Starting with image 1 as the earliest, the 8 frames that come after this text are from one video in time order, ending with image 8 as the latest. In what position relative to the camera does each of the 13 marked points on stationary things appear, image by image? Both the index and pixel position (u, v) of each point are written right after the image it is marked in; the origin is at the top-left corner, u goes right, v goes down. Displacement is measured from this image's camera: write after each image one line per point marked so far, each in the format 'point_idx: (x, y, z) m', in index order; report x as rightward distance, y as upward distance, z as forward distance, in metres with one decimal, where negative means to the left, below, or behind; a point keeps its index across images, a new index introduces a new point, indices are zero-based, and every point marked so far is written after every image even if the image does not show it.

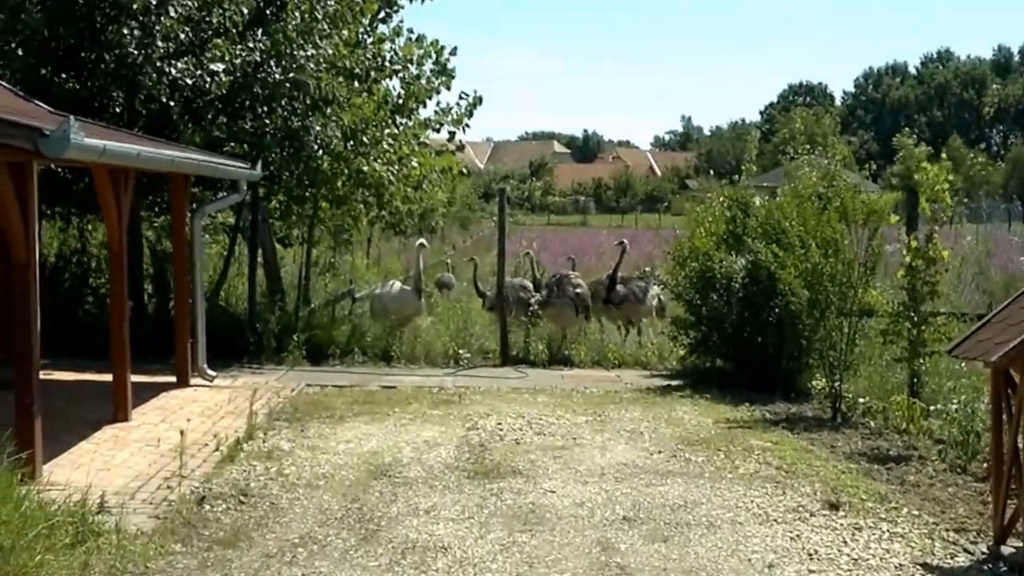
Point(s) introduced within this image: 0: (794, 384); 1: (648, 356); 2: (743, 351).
0: (+2.1, -0.7, +11.1) m
1: (+1.3, -0.6, +14.1) m
2: (+1.7, -0.5, +11.4) m
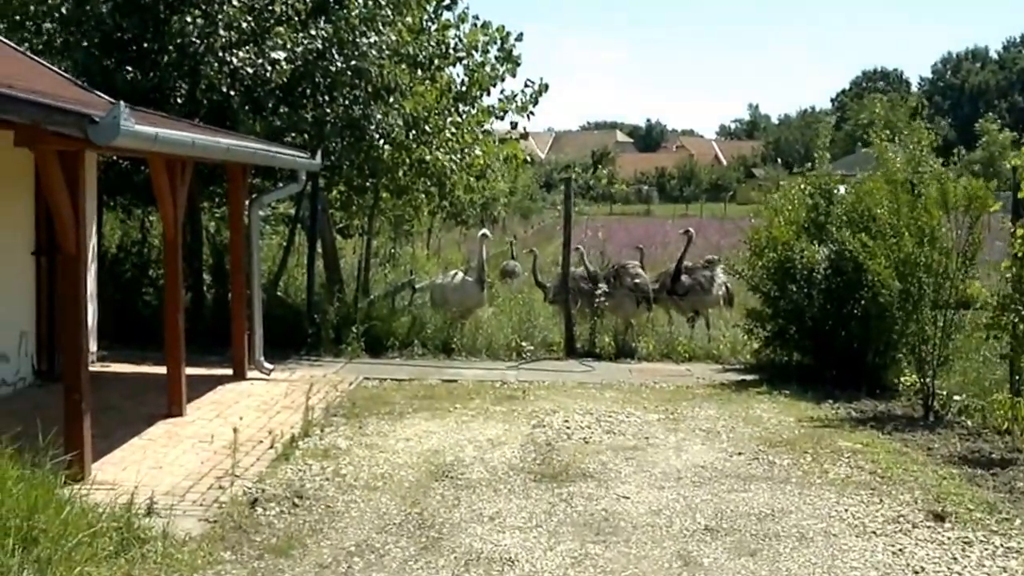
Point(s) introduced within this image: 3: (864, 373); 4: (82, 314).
0: (+2.5, -0.6, +10.6) m
1: (+1.9, -0.6, +13.6) m
2: (+2.2, -0.4, +10.9) m
3: (+2.5, -0.6, +10.7) m
4: (-1.8, -0.1, +6.3) m
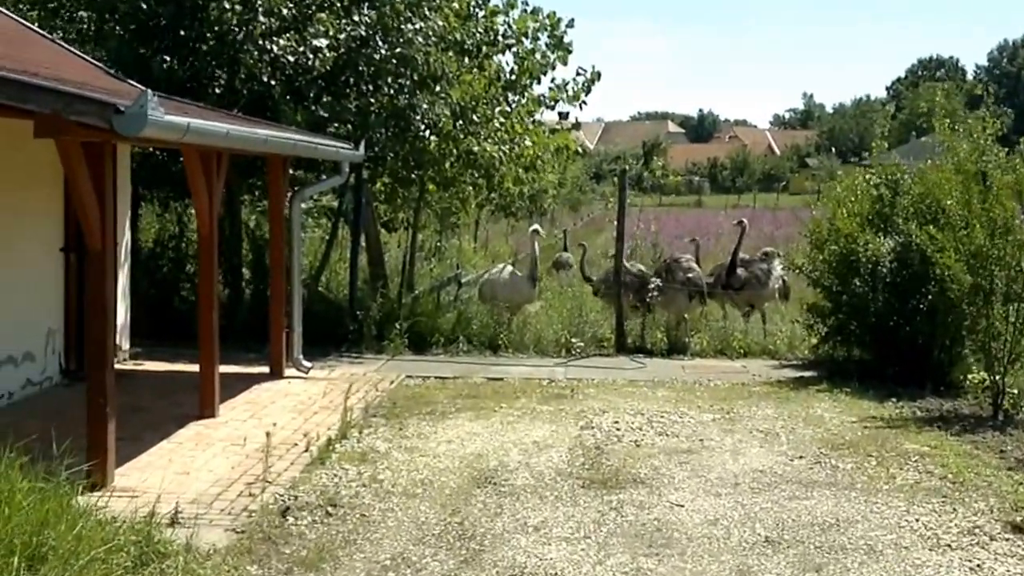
0: (+2.9, -0.6, +10.2) m
1: (+2.3, -0.5, +13.2) m
2: (+2.6, -0.4, +10.5) m
3: (+2.8, -0.5, +10.3) m
4: (-1.6, -0.1, +6.0) m
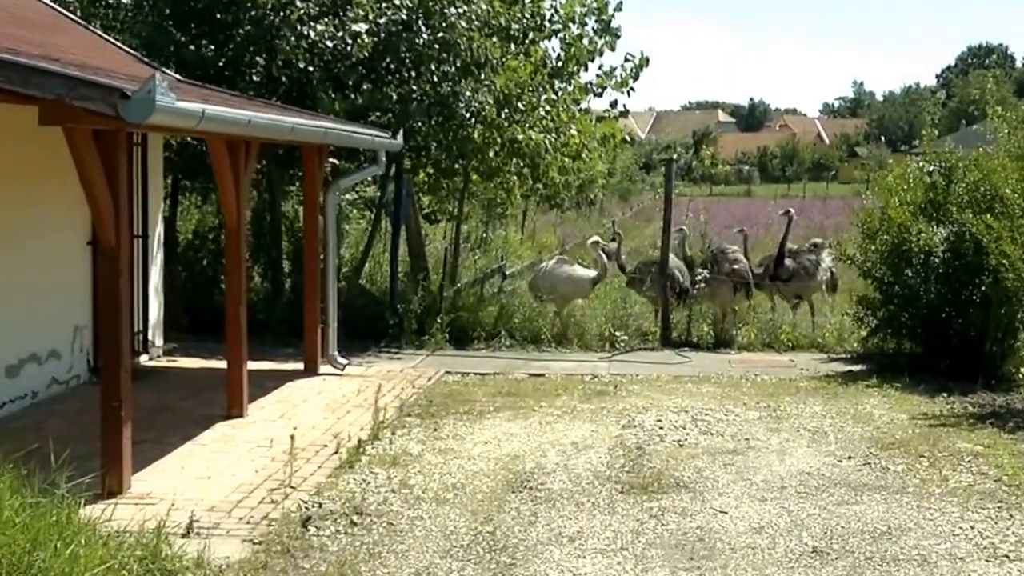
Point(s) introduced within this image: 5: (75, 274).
0: (+3.1, -0.5, +9.8) m
1: (+2.6, -0.4, +12.9) m
2: (+2.8, -0.3, +10.2) m
3: (+3.1, -0.5, +9.9) m
4: (-1.5, -0.1, +5.8) m
5: (-2.5, +0.1, +8.9) m
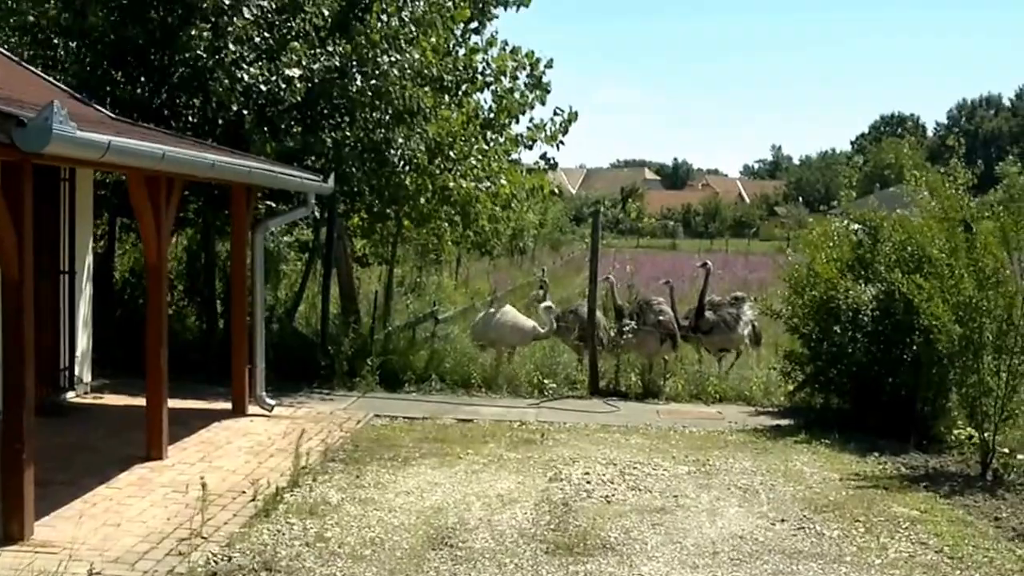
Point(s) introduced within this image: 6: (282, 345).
0: (+2.7, -0.9, +9.7) m
1: (+2.0, -0.9, +12.8) m
2: (+2.3, -0.7, +10.0) m
3: (+2.6, -0.9, +9.8) m
4: (-1.7, -0.2, +5.5) m
5: (-2.9, -0.1, +8.6) m
6: (-2.0, -0.5, +13.1) m
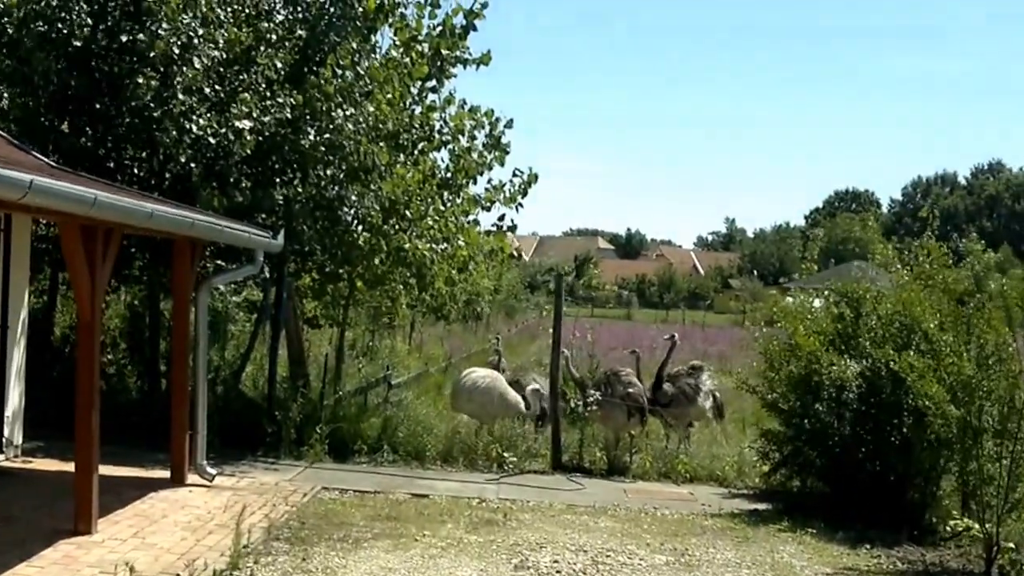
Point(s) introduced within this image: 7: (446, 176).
0: (+2.4, -1.4, +9.1) m
1: (+1.7, -1.5, +12.2) m
2: (+2.1, -1.2, +9.4) m
3: (+2.4, -1.3, +9.2) m
4: (-1.8, -0.4, +4.8) m
5: (-3.1, -0.4, +7.8) m
6: (-2.3, -1.0, +12.4) m
7: (-0.5, +1.0, +13.0) m
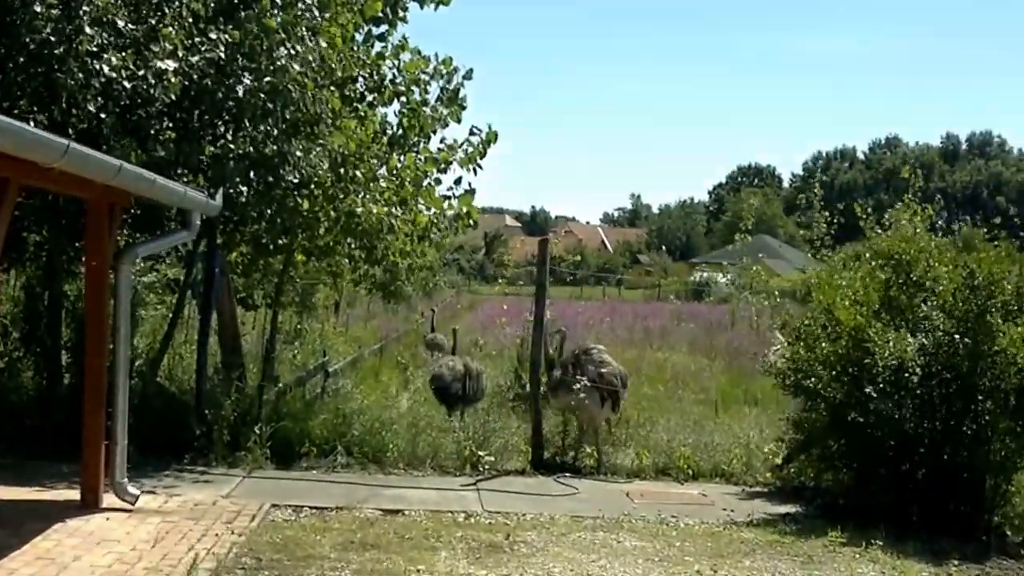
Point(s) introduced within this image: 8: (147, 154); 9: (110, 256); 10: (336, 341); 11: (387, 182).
0: (+2.4, -1.2, +7.6) m
1: (+1.5, -1.2, +10.6) m
2: (+2.1, -1.0, +7.9) m
3: (+2.4, -1.1, +7.7) m
4: (-1.6, -0.3, +3.1) m
5: (-3.0, -0.3, +6.0) m
6: (-2.5, -0.8, +10.6) m
7: (-0.8, +1.2, +11.3) m
8: (-2.2, +0.8, +9.3) m
9: (-2.0, +0.2, +7.7) m
10: (-1.7, -0.6, +17.2) m
11: (-0.8, +0.8, +10.7) m
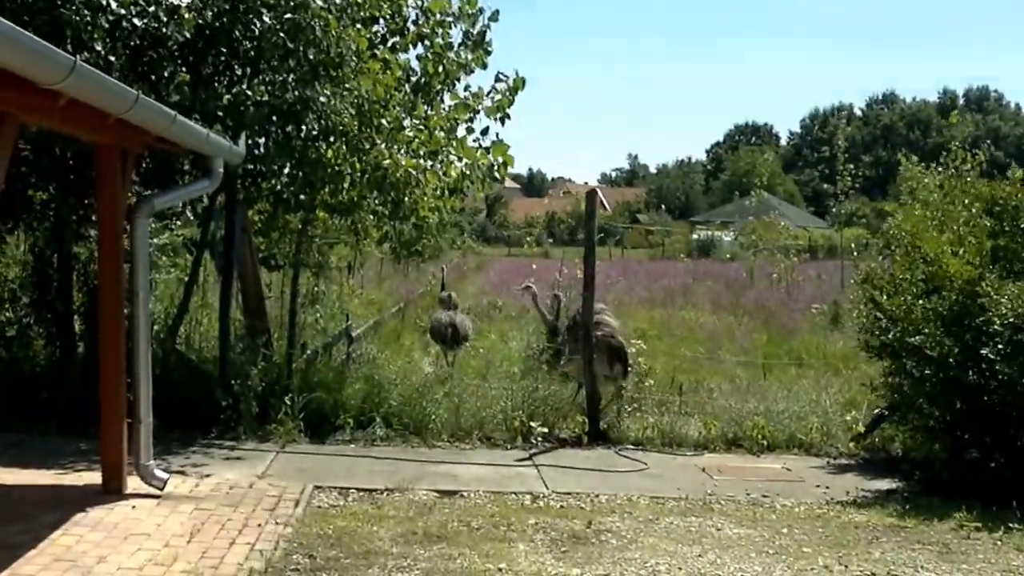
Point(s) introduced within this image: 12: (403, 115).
0: (+2.8, -0.9, +6.6) m
1: (+1.9, -0.9, +9.7) m
2: (+2.4, -0.7, +7.0) m
3: (+2.7, -0.9, +6.8) m
4: (-1.3, -0.3, +2.1) m
5: (-2.7, -0.2, +5.0) m
6: (-2.2, -0.6, +9.6) m
7: (-0.5, +1.5, +10.3) m
8: (-1.9, +1.0, +8.3) m
9: (-1.7, +0.4, +6.7) m
10: (-1.4, -0.1, +16.2) m
11: (-0.5, +1.1, +9.7) m
12: (-0.6, +1.2, +9.8) m
